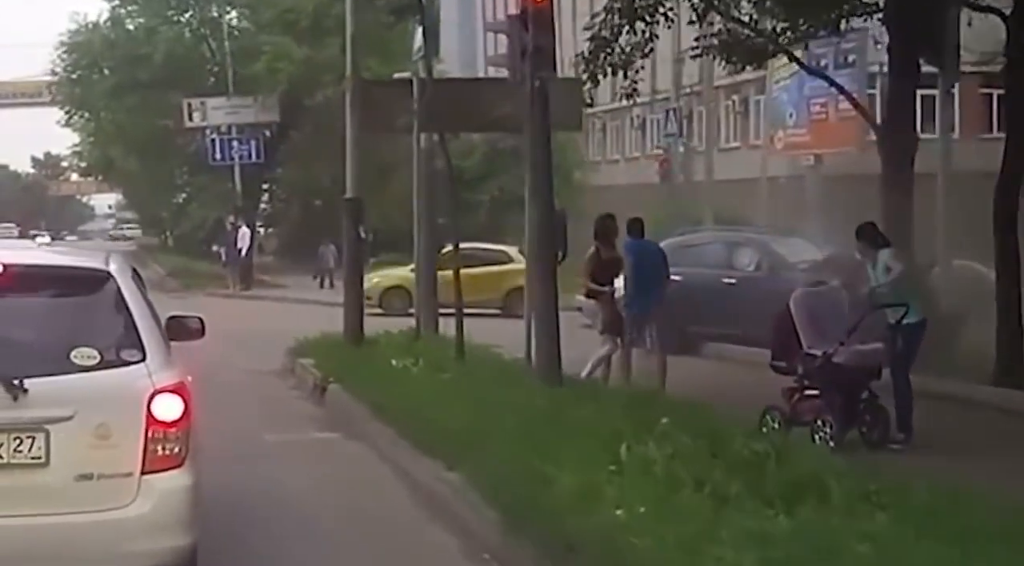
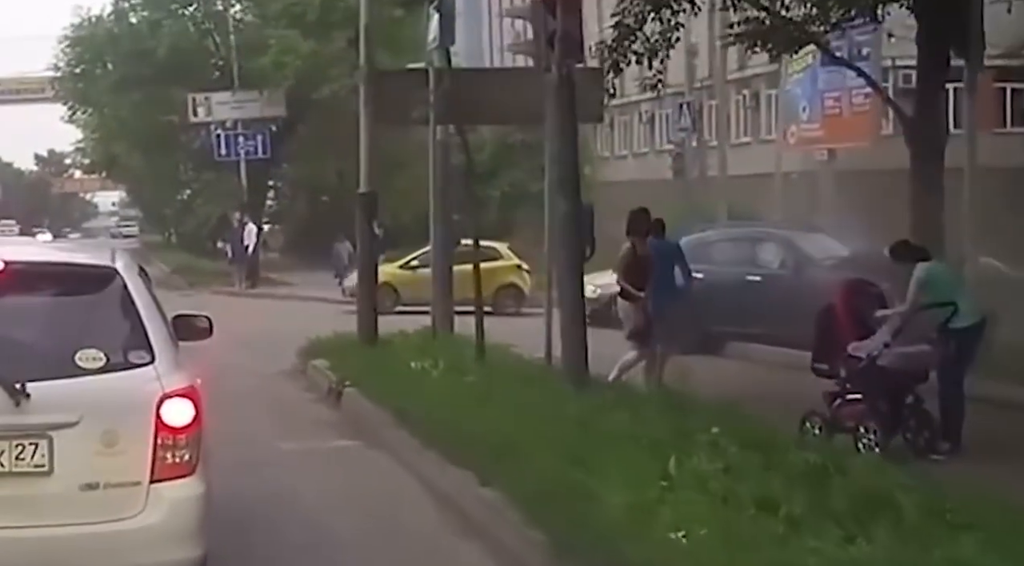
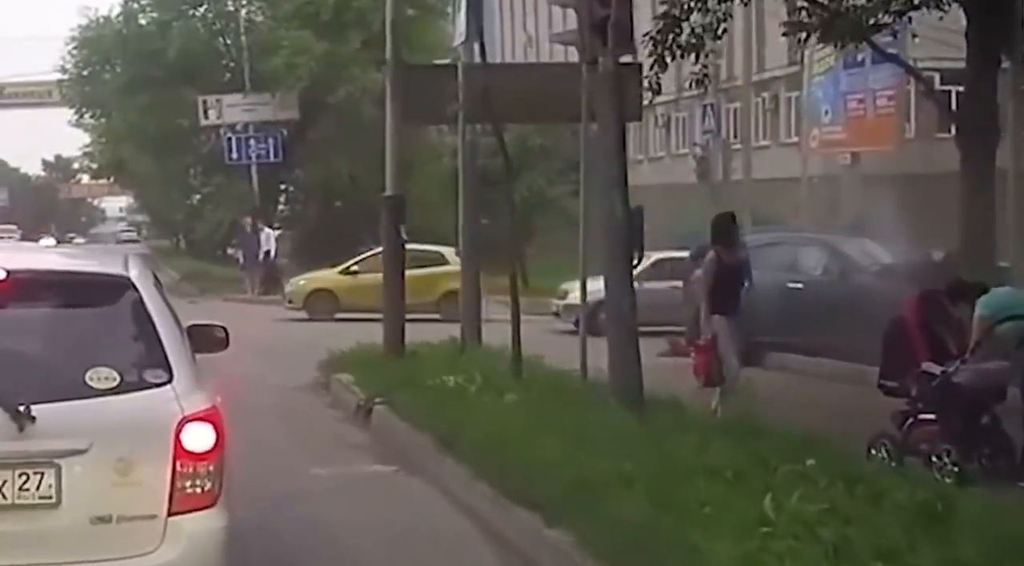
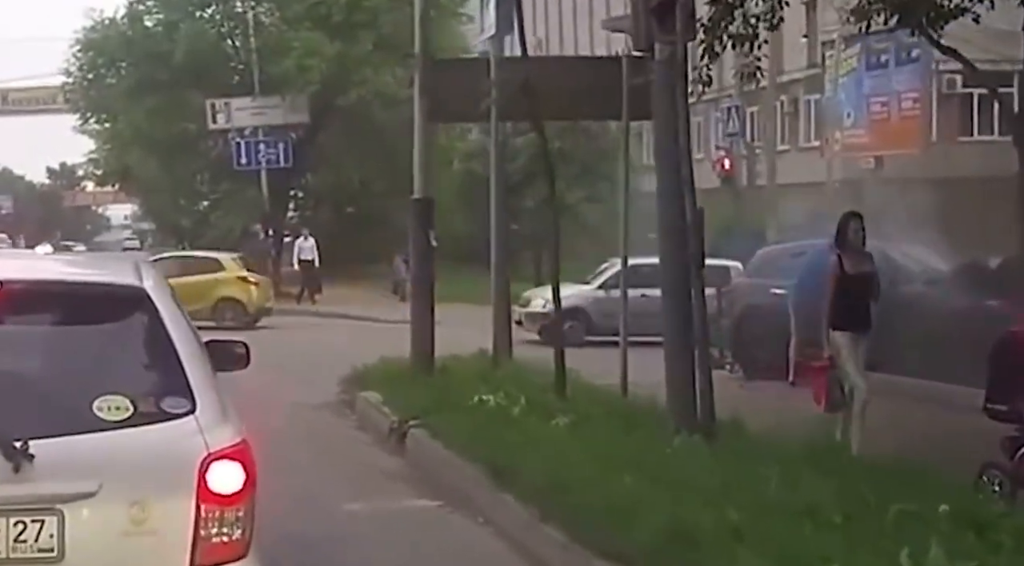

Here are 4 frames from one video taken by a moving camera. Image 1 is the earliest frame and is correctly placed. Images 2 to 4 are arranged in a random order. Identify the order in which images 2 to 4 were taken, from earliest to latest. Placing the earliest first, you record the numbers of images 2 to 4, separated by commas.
2, 3, 4
